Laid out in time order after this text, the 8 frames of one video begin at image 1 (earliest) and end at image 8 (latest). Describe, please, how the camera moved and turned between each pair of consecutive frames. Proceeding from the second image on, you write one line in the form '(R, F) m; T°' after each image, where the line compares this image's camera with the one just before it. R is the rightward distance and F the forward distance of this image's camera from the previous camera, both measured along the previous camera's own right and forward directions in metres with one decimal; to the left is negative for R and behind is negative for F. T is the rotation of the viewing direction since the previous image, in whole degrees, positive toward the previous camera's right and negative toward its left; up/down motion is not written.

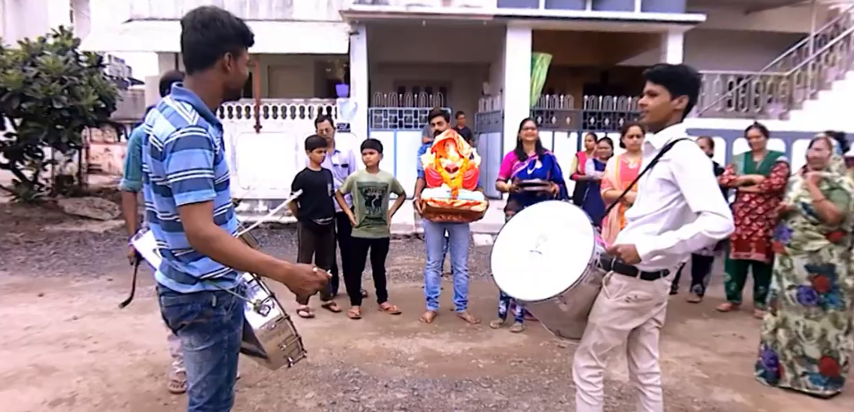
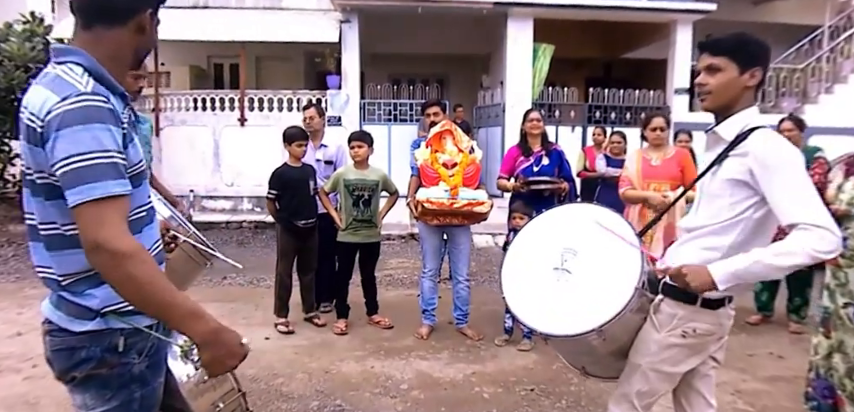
(0.0, +0.5) m; +1°
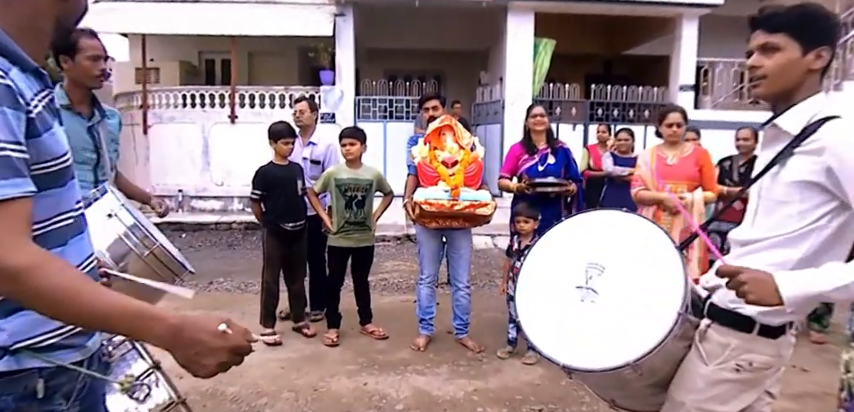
(0.0, +0.3) m; 0°
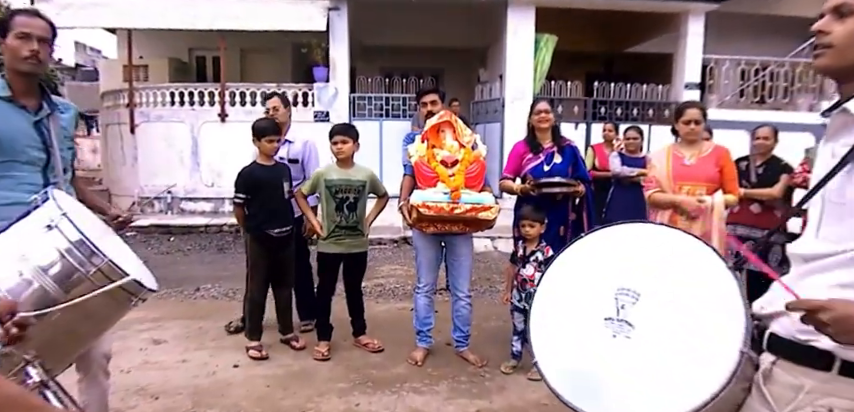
(0.0, +0.3) m; 0°
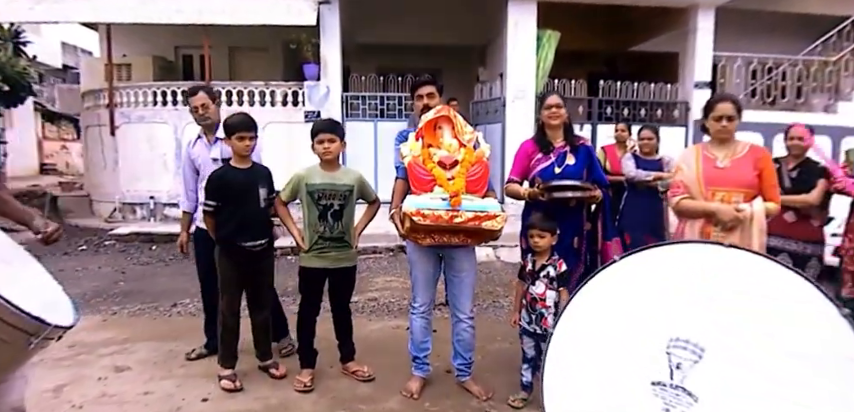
(0.0, +0.4) m; 0°
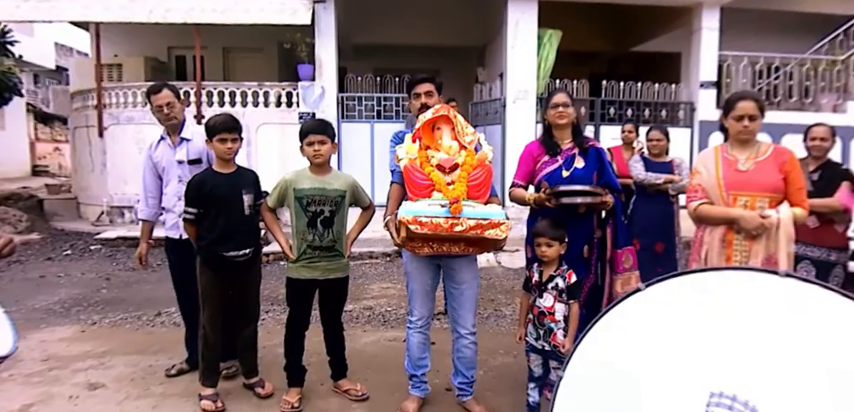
(0.0, +0.2) m; 0°
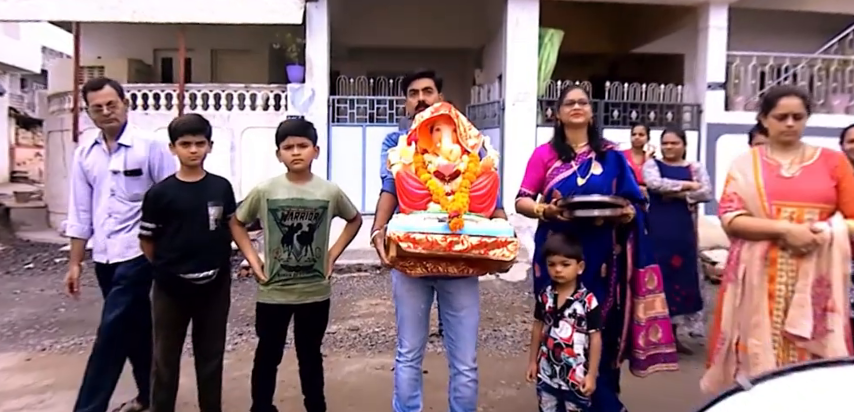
(0.0, +0.4) m; 0°
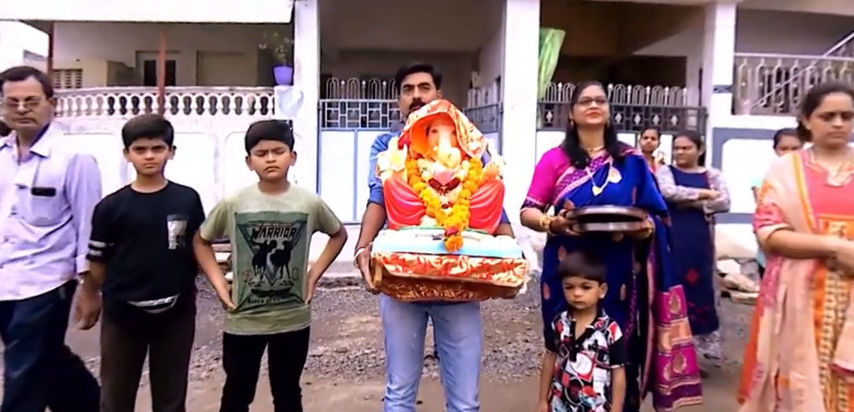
(0.0, +0.3) m; 0°
